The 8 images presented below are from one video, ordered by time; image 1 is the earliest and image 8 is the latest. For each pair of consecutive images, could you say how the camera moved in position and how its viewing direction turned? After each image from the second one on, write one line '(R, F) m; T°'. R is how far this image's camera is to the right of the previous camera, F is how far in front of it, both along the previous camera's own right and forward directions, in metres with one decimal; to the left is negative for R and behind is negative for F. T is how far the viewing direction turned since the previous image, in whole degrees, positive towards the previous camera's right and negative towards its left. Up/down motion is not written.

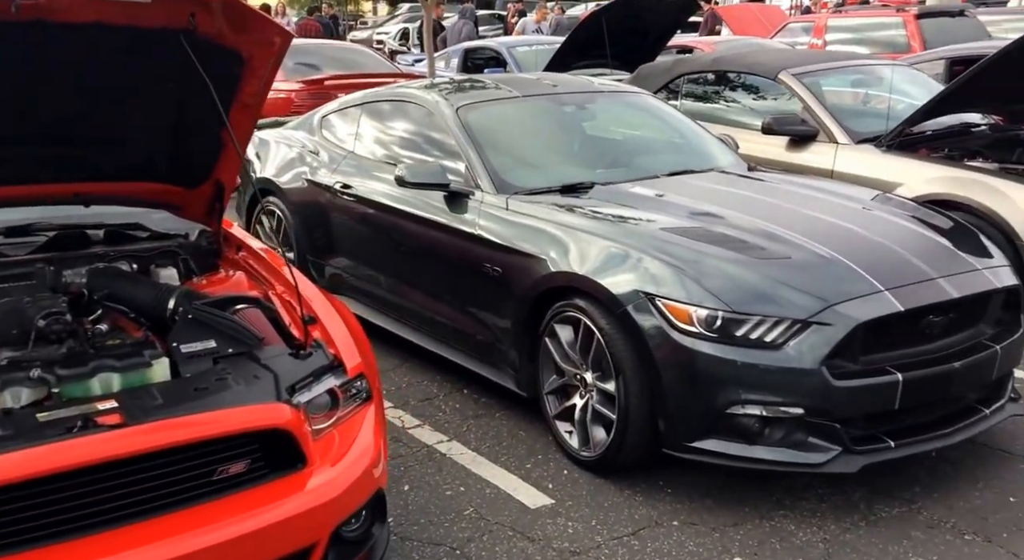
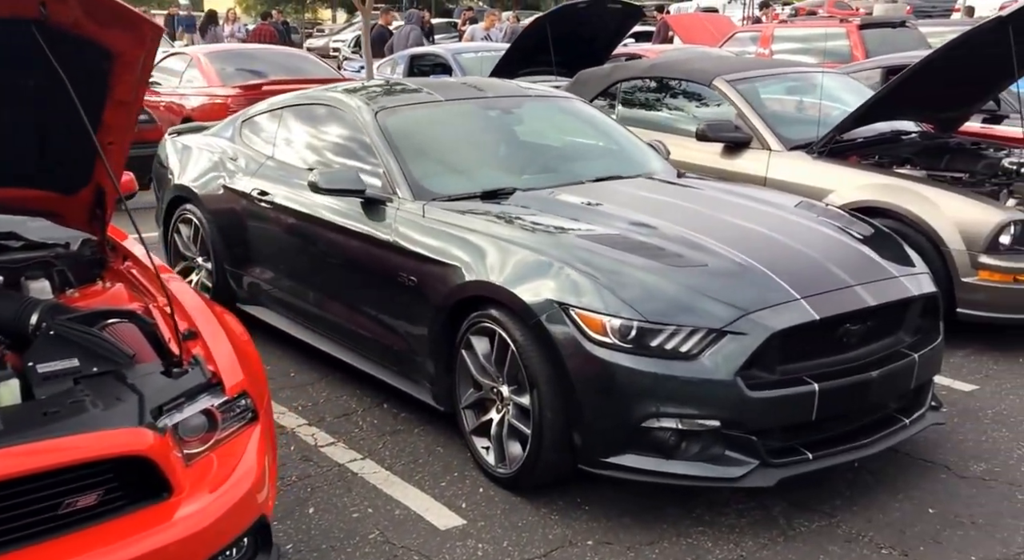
(+0.2, +0.1) m; +2°
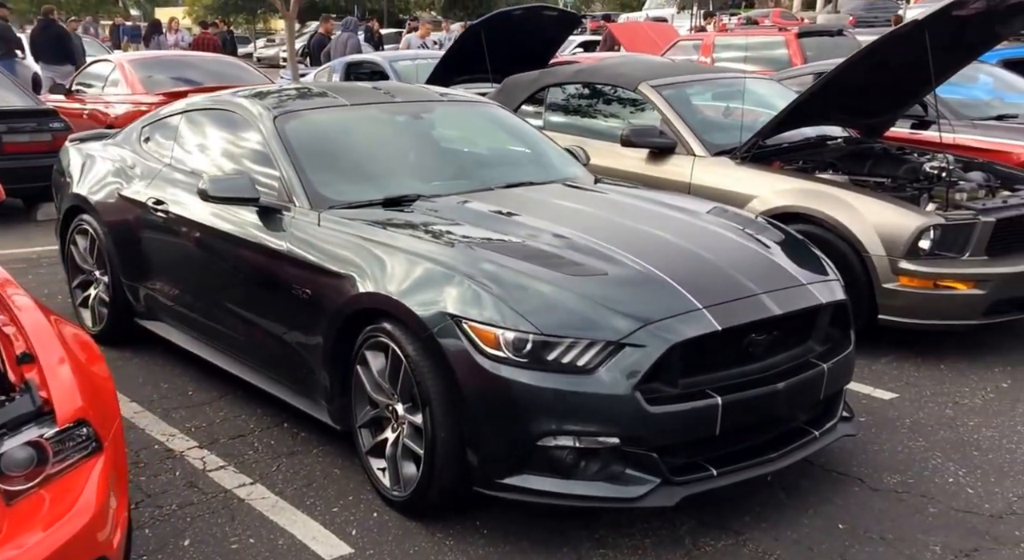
(+0.2, +0.2) m; +3°
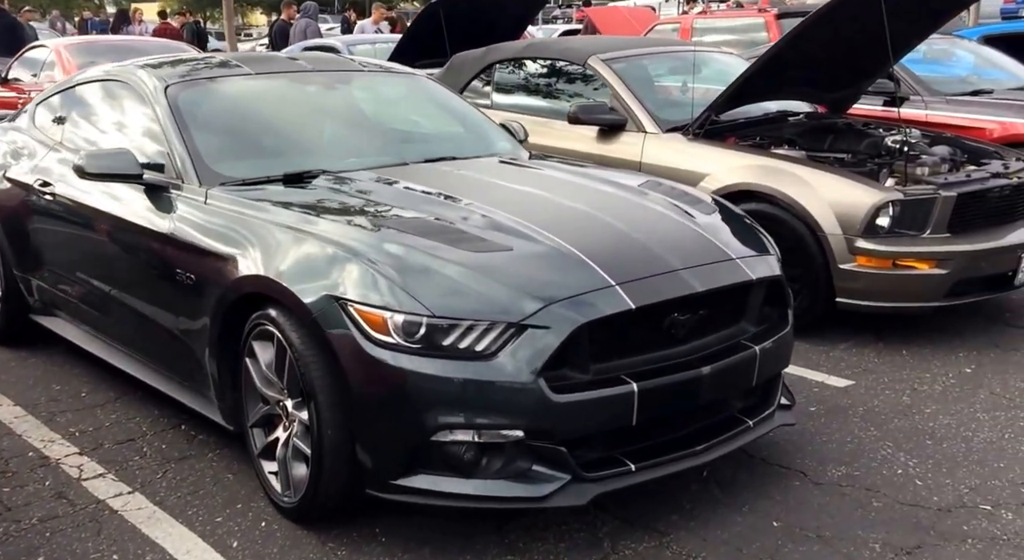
(+0.3, +0.3) m; 0°
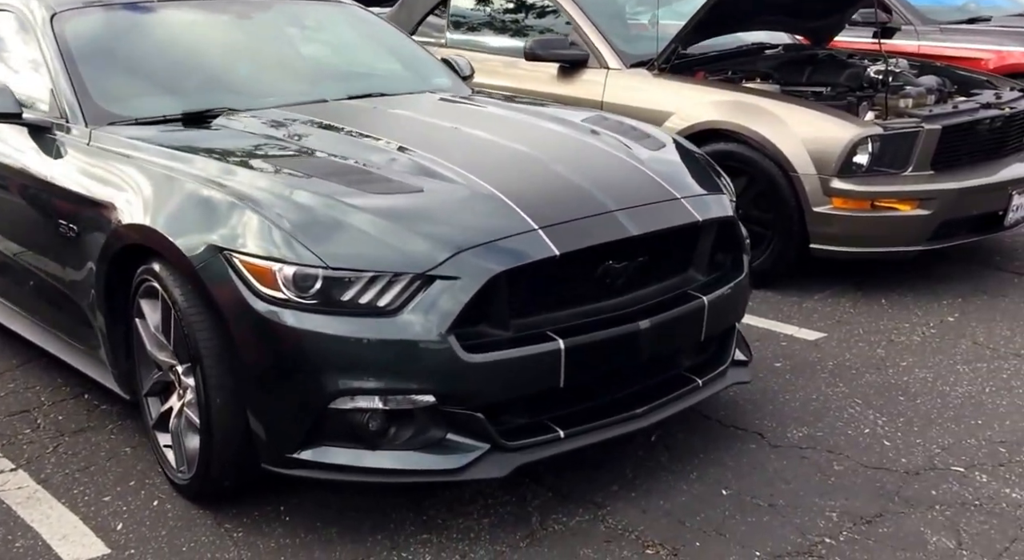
(+0.3, +0.3) m; 0°
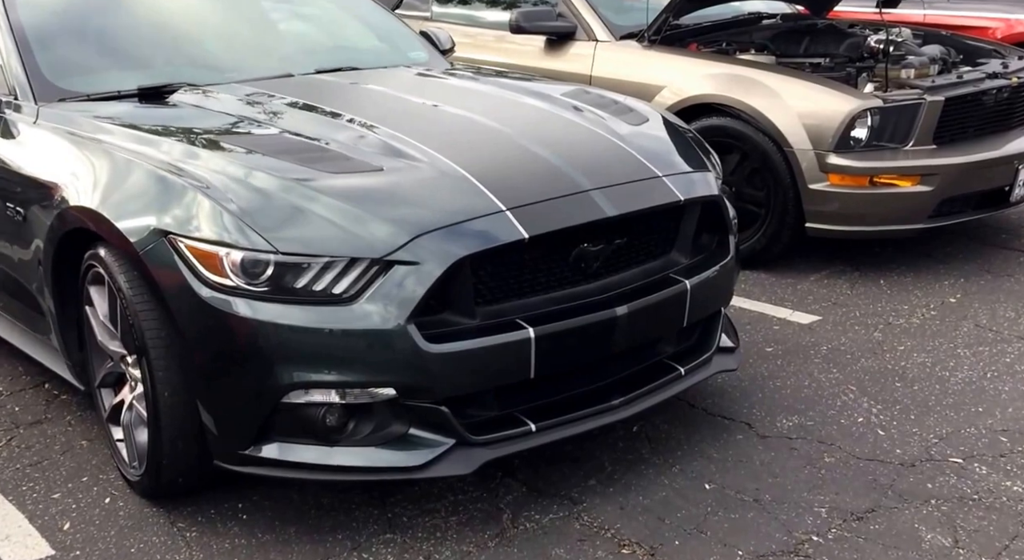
(+0.1, +0.2) m; -1°
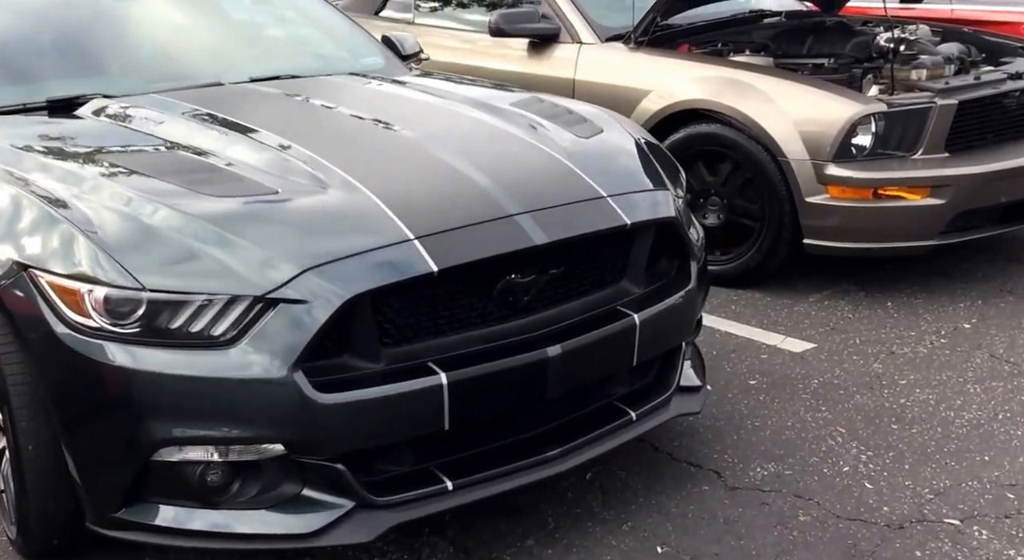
(+0.3, +0.4) m; -2°
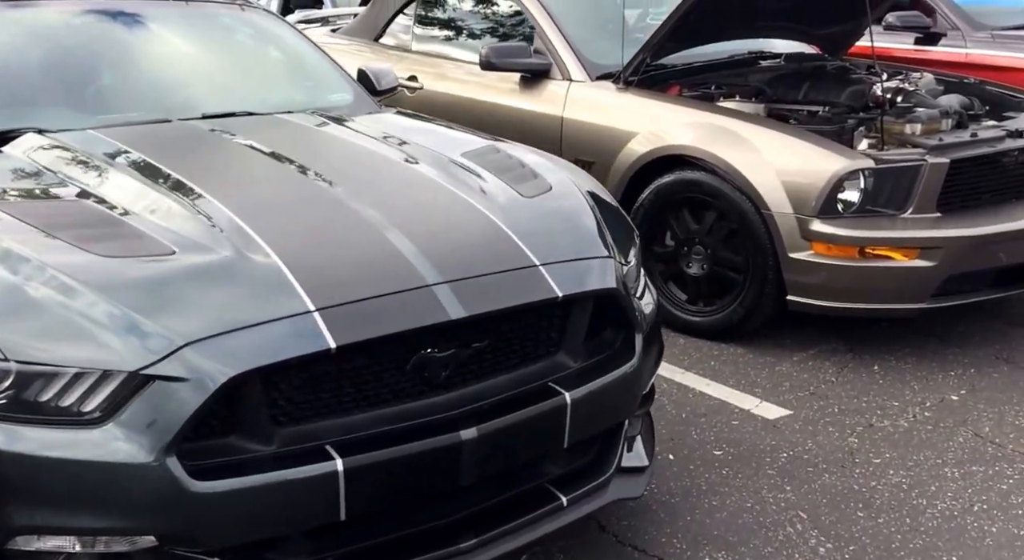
(+0.3, +0.2) m; -2°
